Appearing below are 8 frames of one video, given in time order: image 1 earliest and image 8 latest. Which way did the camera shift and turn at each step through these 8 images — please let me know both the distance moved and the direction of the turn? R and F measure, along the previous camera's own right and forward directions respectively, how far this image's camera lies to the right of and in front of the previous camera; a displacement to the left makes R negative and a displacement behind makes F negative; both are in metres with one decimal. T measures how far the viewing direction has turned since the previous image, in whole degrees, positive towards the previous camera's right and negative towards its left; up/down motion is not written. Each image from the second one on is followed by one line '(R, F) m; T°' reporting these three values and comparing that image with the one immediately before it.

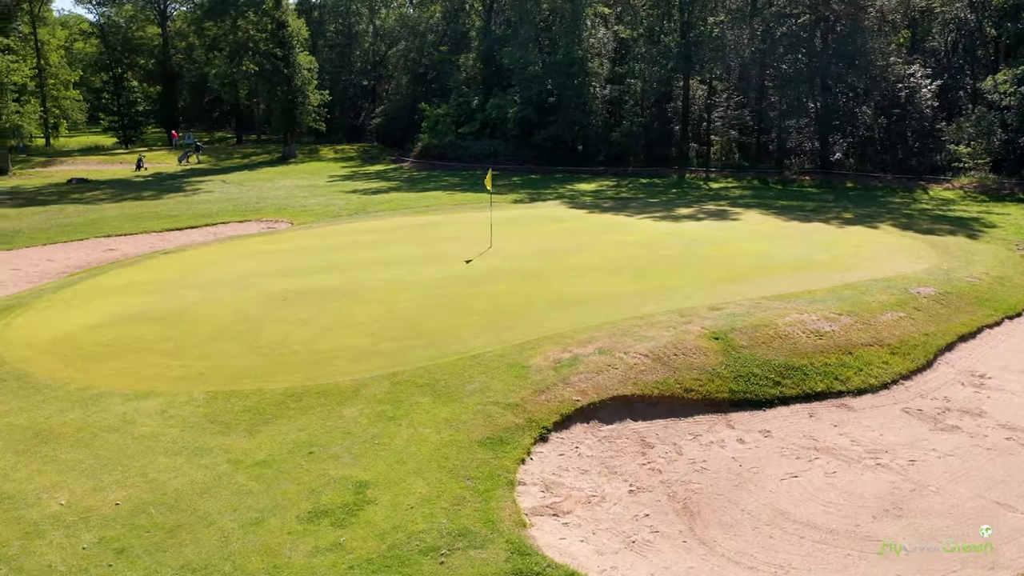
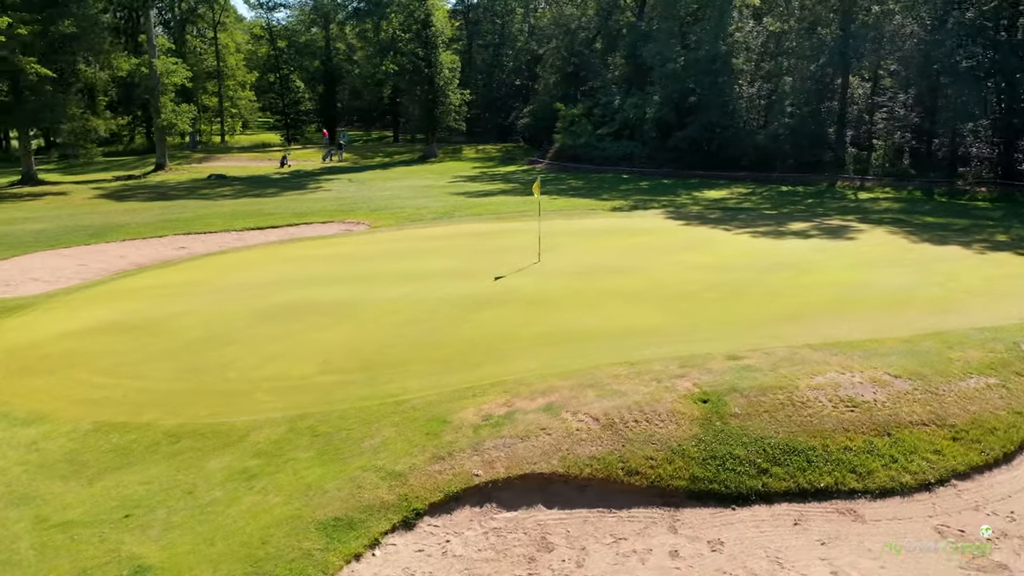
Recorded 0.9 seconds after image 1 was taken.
(+2.4, +2.1) m; -12°
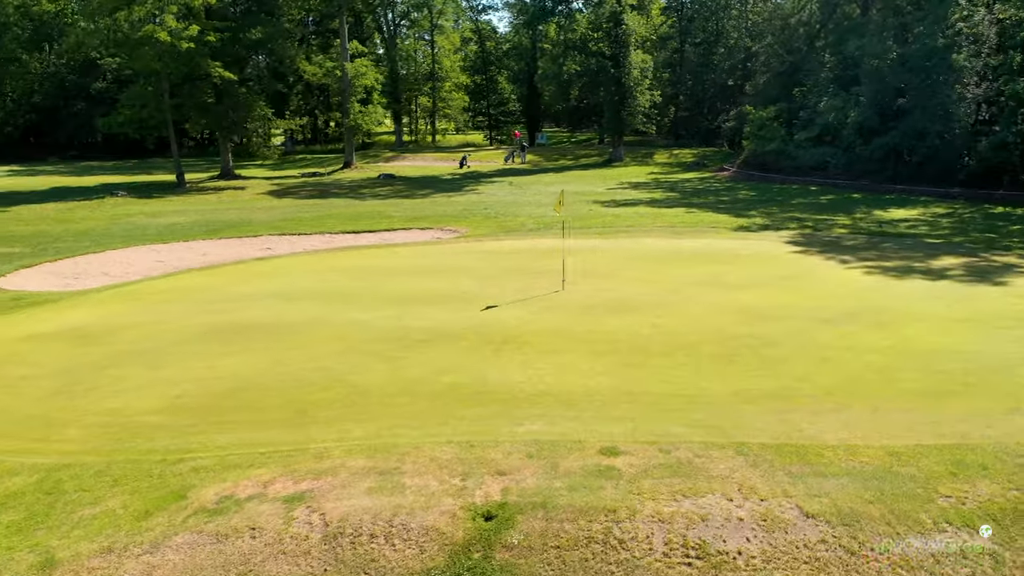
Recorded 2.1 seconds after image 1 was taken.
(+3.6, +2.4) m; -17°
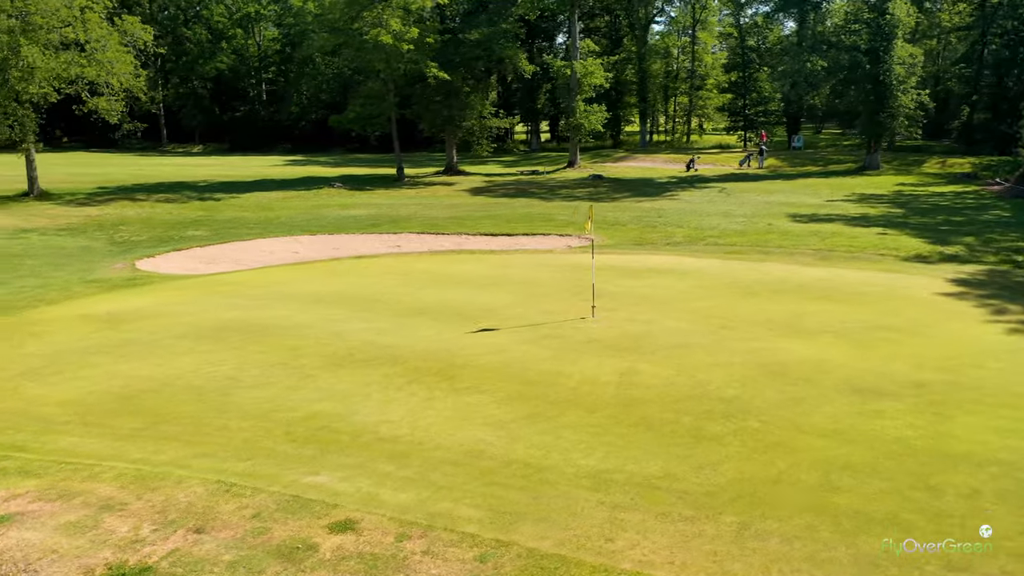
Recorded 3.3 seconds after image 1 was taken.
(+3.8, +1.8) m; -20°
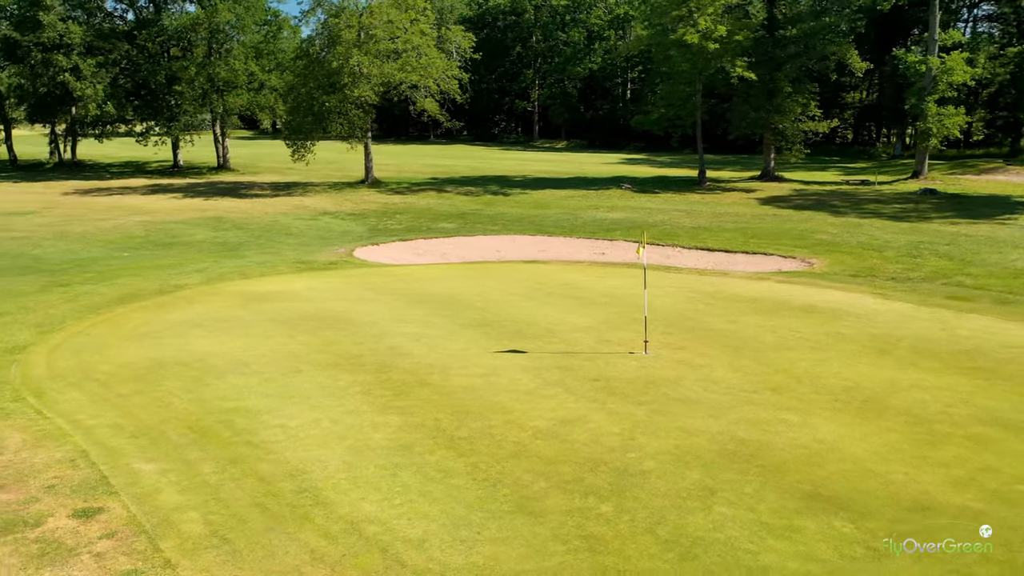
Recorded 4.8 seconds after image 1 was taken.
(+4.5, +1.6) m; -27°
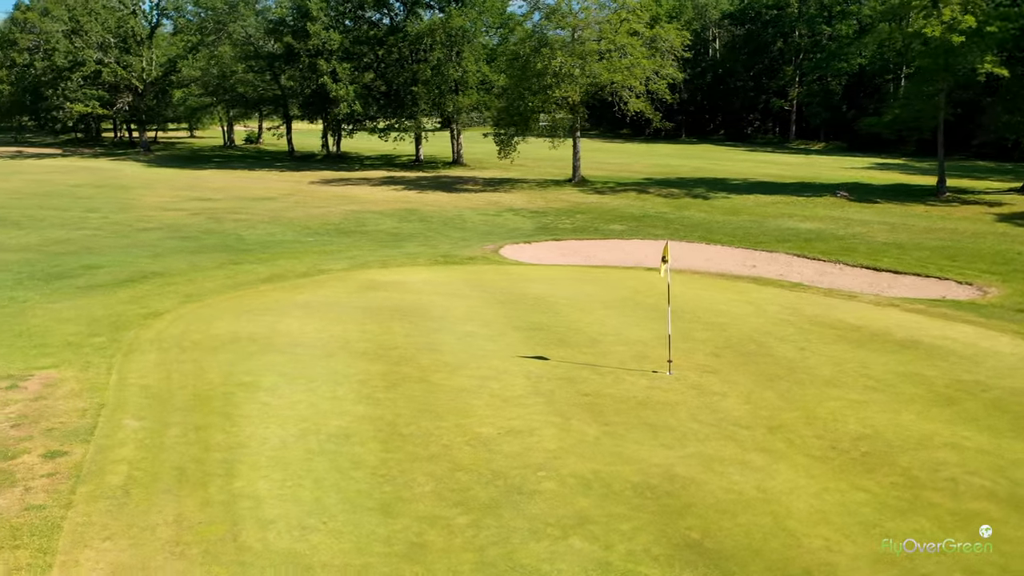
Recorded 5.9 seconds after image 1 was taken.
(+3.1, +0.5) m; -19°
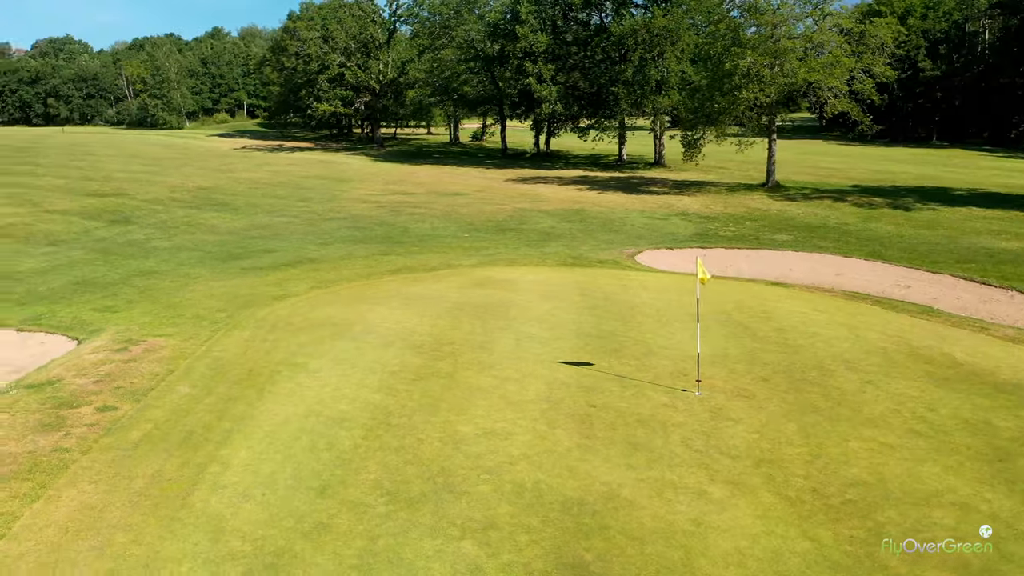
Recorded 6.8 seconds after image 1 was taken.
(+2.5, +0.2) m; -16°
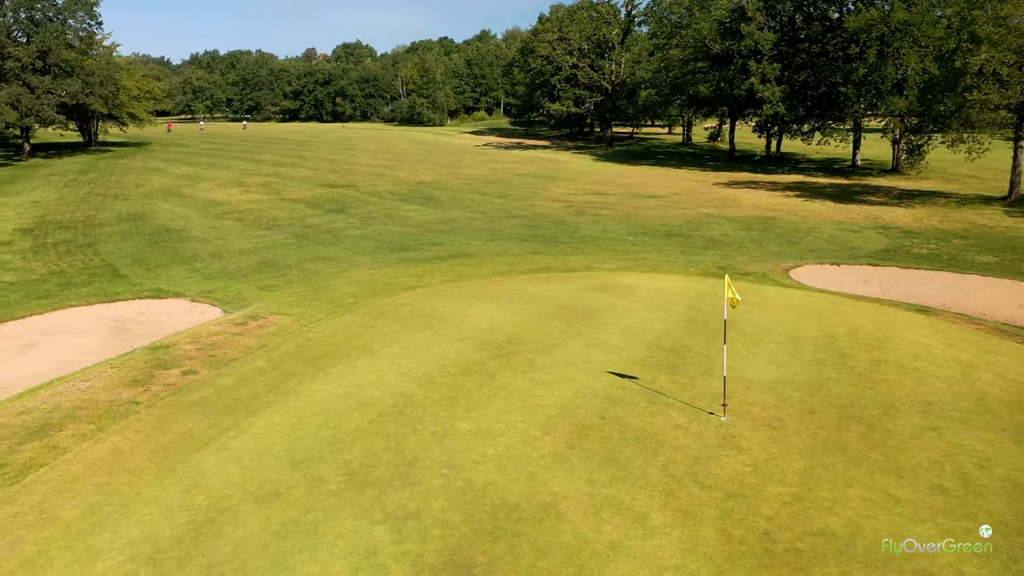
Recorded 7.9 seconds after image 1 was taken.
(+2.6, +0.2) m; -17°
